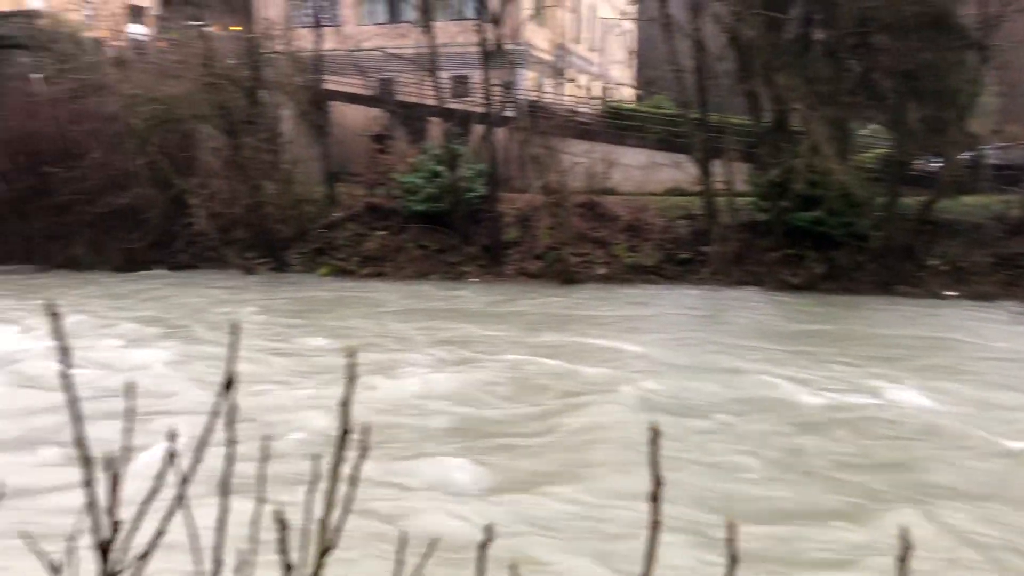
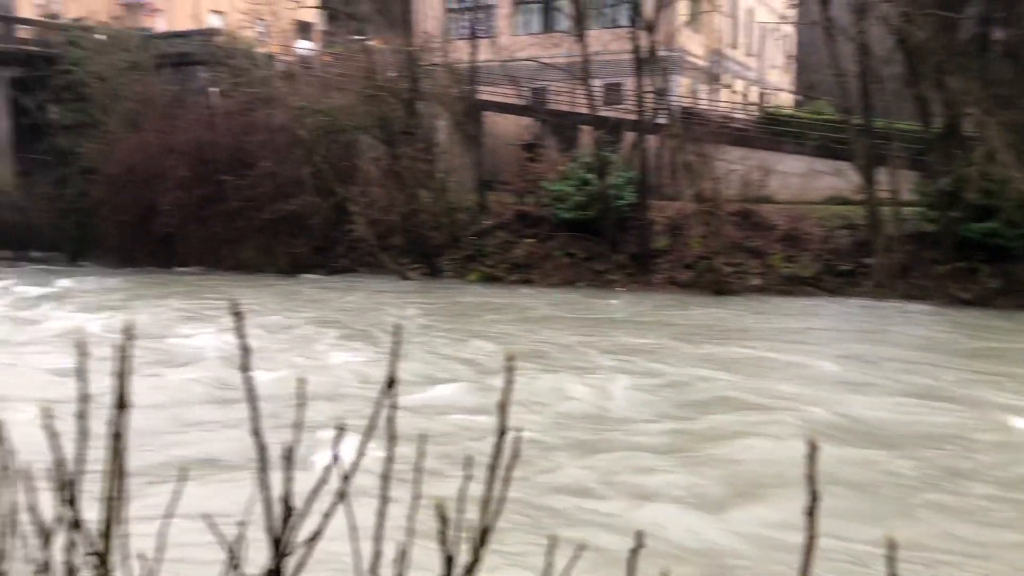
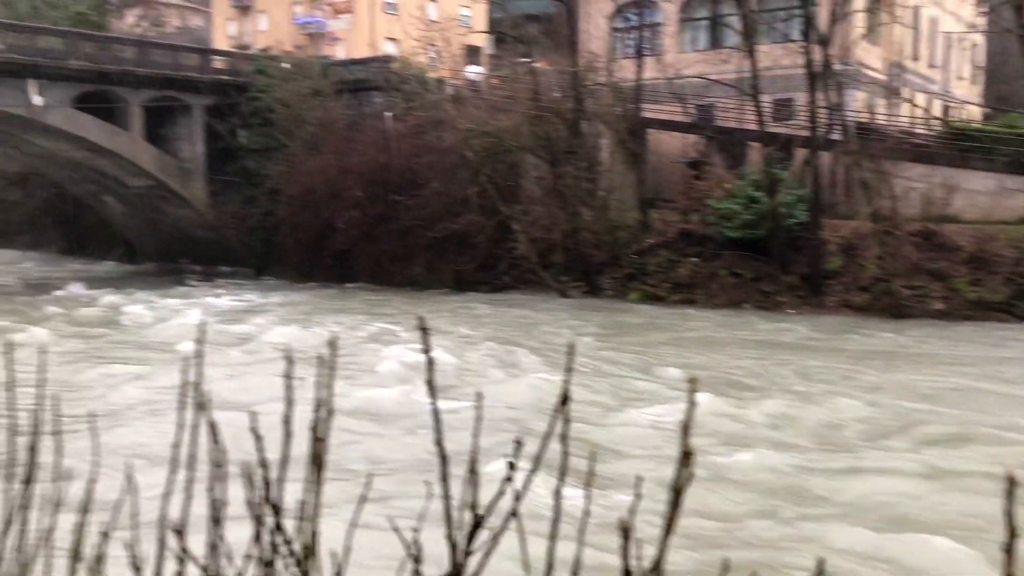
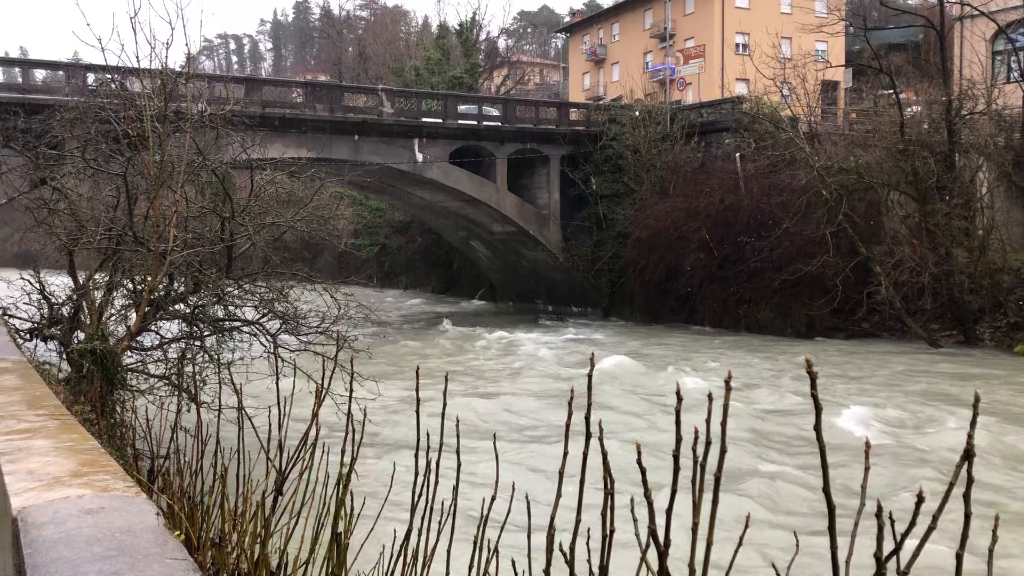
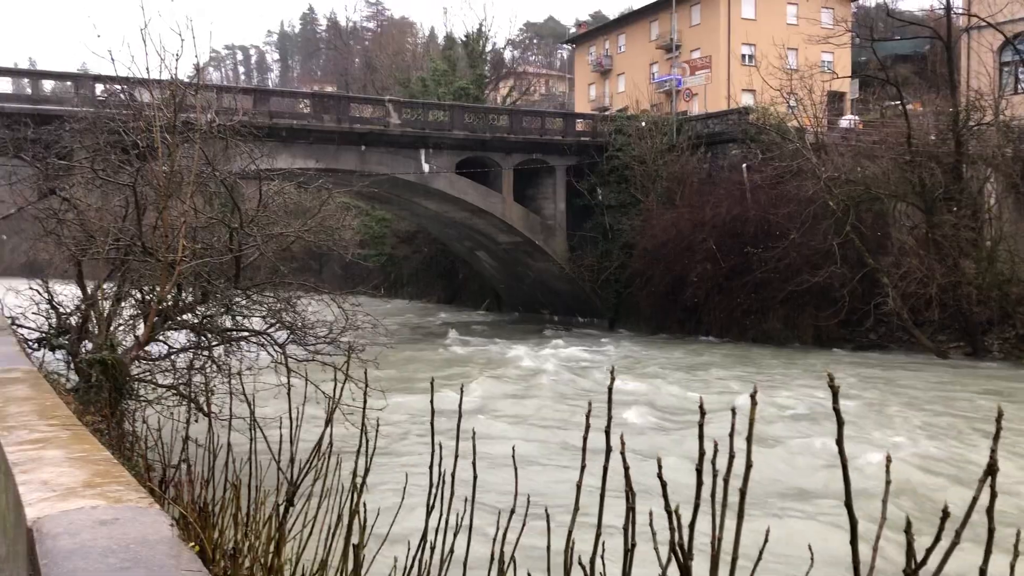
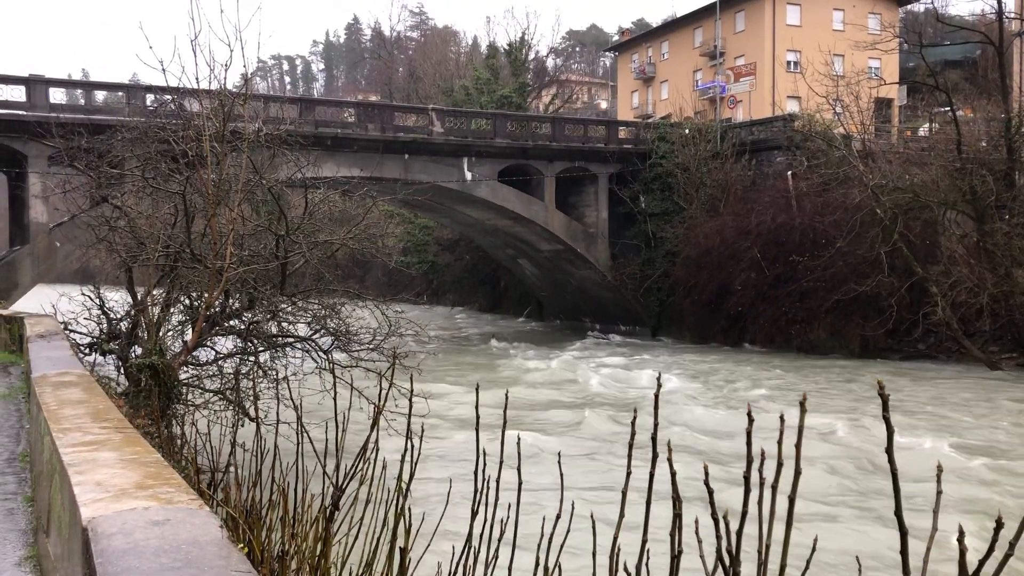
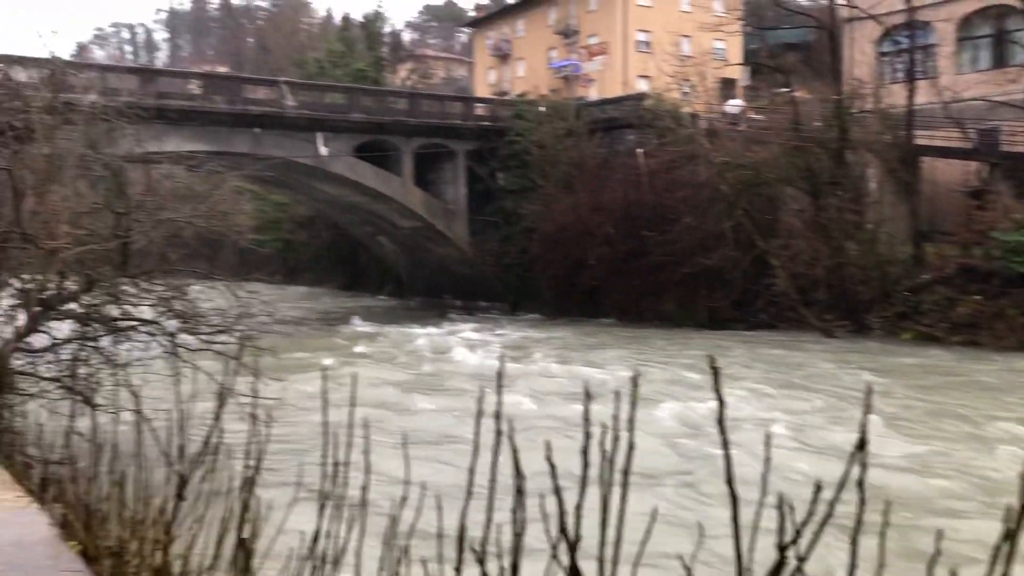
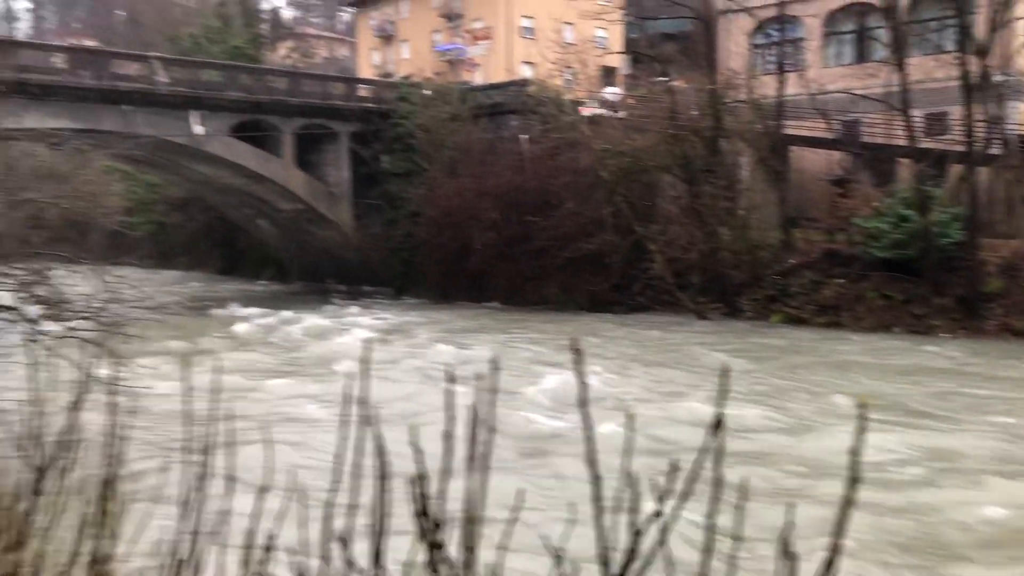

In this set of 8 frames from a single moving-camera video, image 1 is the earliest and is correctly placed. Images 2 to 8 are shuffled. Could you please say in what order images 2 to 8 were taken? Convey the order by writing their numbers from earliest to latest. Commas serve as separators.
2, 3, 8, 7, 5, 6, 4
